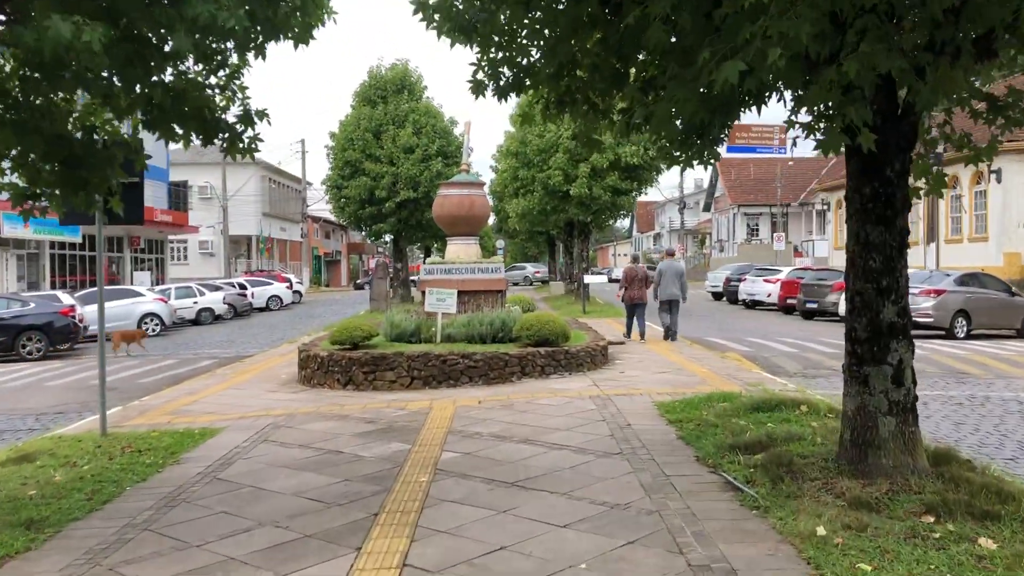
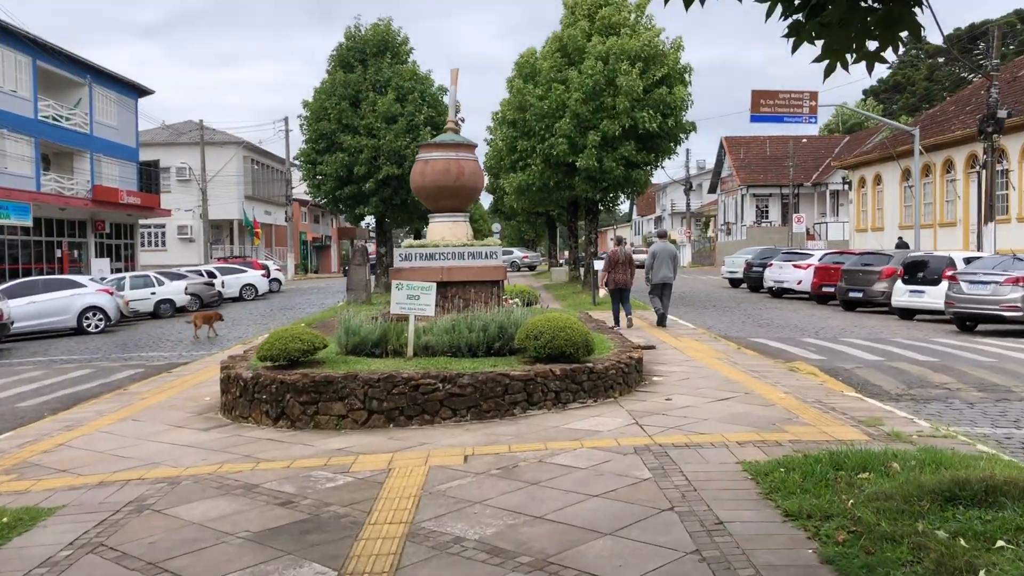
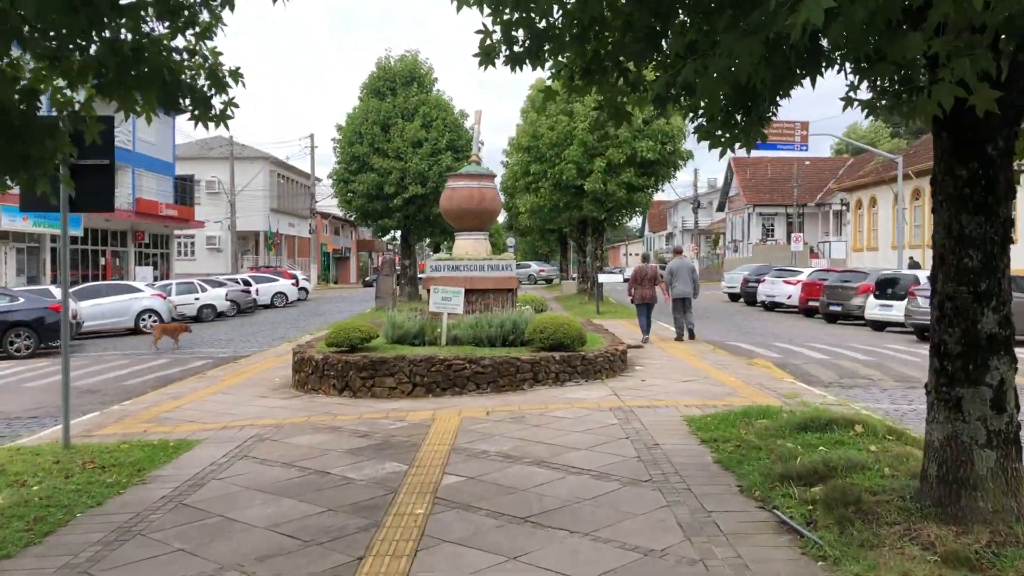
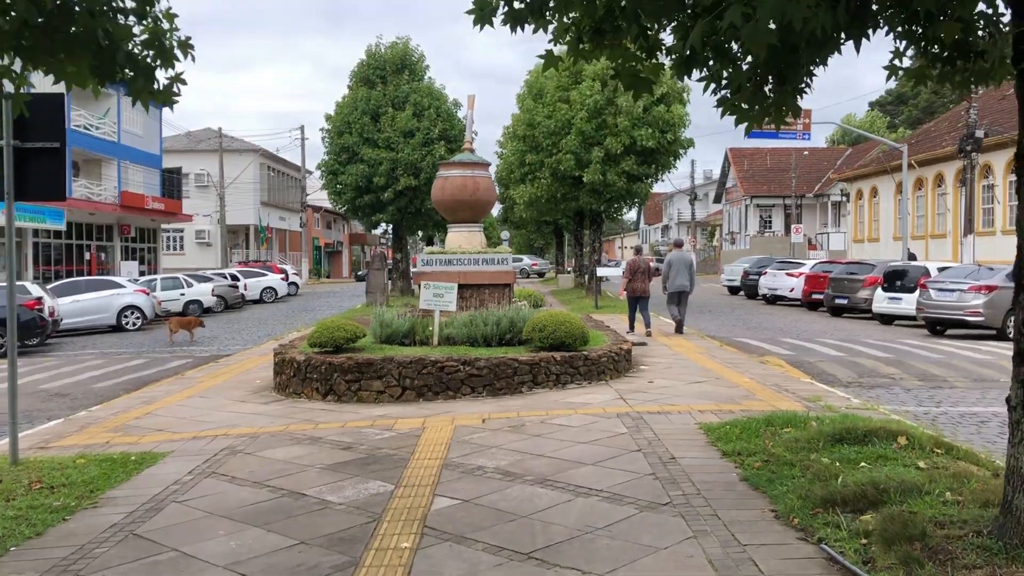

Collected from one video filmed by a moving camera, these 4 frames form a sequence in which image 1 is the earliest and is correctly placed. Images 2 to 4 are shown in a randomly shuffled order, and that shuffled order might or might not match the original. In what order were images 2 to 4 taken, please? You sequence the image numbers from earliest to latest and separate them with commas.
3, 4, 2
